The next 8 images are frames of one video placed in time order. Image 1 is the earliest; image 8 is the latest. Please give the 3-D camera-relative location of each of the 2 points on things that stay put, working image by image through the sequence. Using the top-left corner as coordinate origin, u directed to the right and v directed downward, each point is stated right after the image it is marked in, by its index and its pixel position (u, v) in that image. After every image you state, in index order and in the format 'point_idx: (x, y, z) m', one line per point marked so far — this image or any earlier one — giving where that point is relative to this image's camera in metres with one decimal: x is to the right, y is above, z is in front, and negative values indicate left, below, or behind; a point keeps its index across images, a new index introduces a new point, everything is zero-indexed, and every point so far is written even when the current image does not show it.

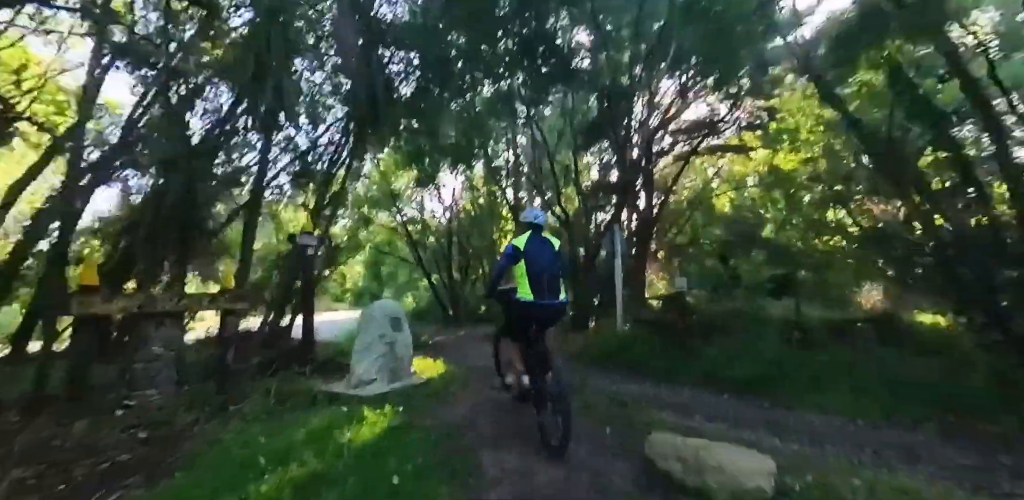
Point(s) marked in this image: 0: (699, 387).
0: (+5.6, -4.1, +13.1) m
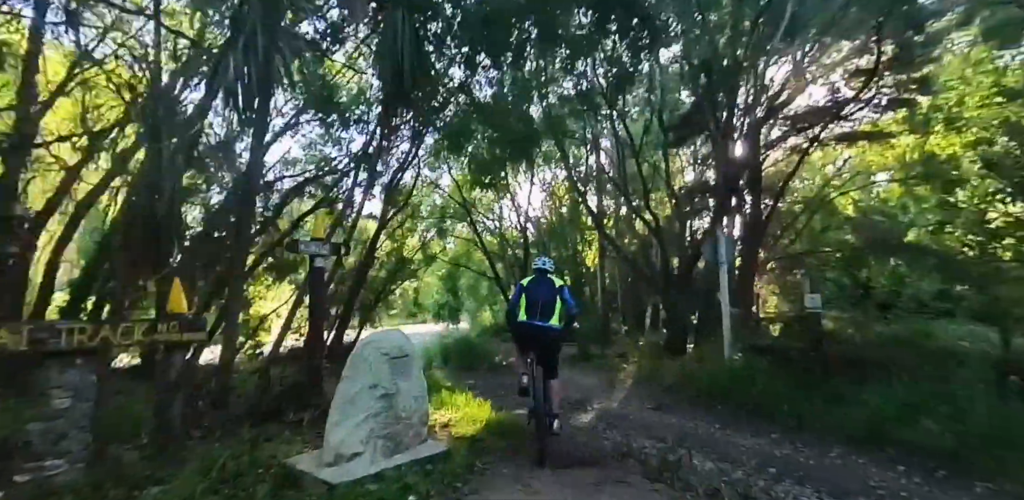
0: (+7.3, -4.3, +9.4) m
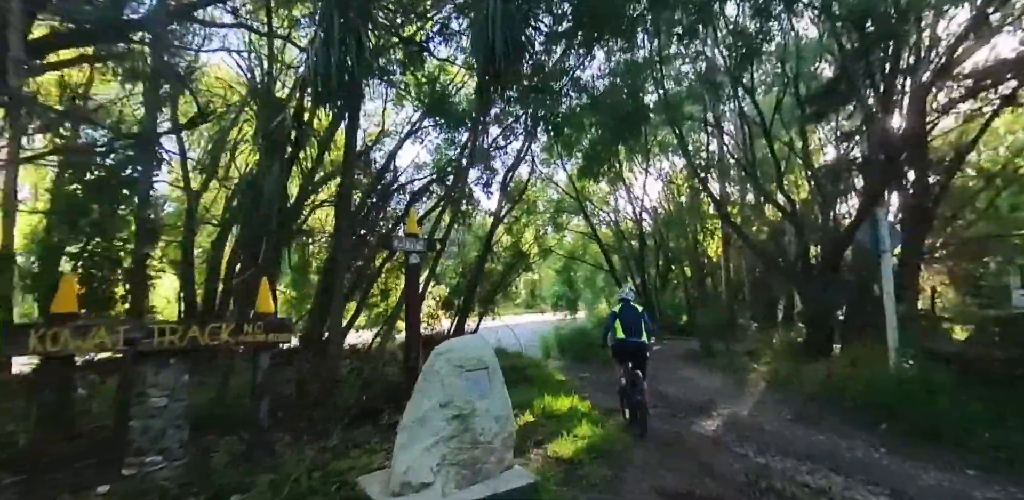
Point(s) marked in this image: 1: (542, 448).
0: (+9.2, -4.0, +6.6) m
1: (+0.4, -2.0, +4.6) m
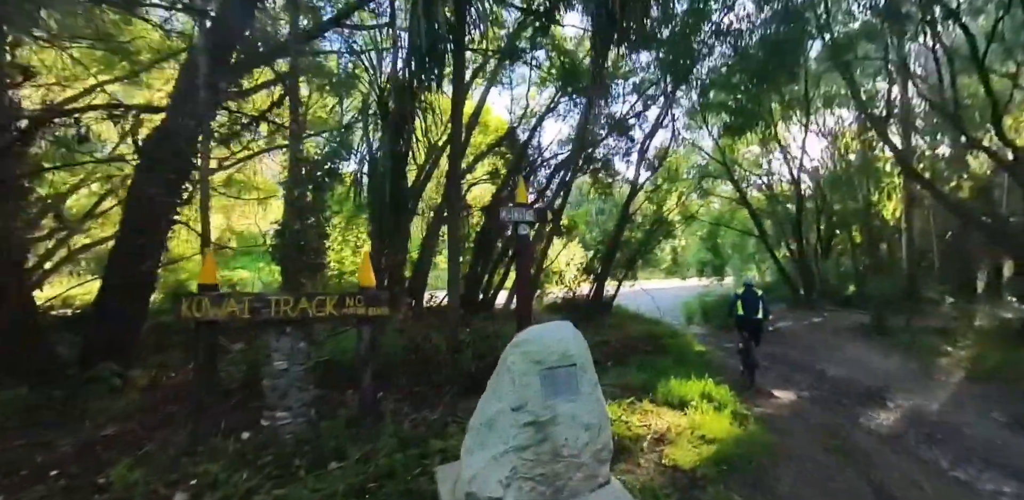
0: (+10.4, -3.6, +3.4) m
1: (+1.3, -1.7, +3.9) m
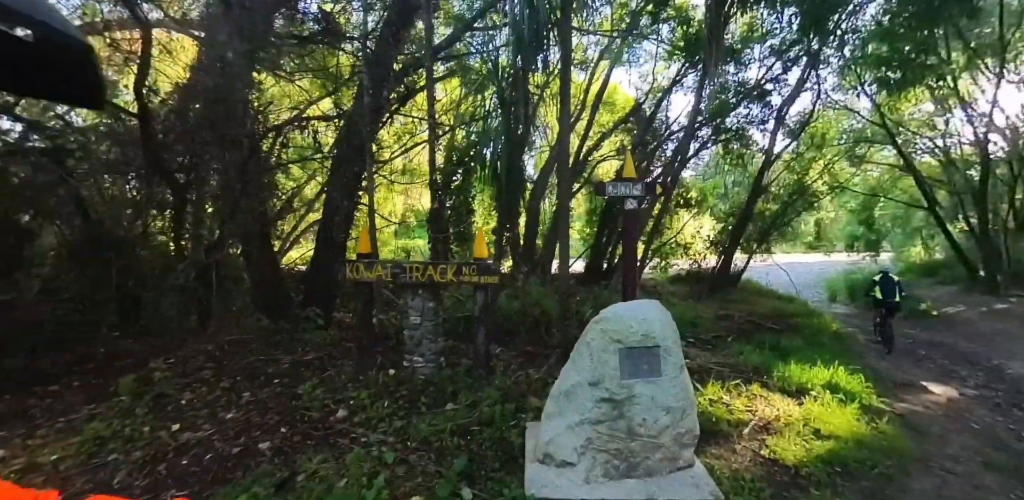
0: (+10.7, -3.8, +1.2) m
1: (+2.1, -1.6, +3.7) m
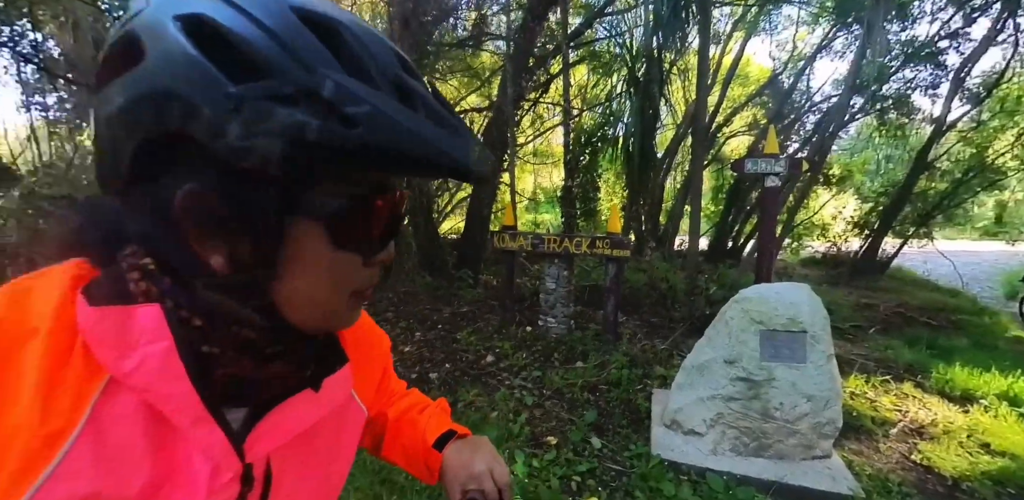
0: (+10.8, -4.1, -0.9) m
1: (+3.0, -1.5, +3.4) m
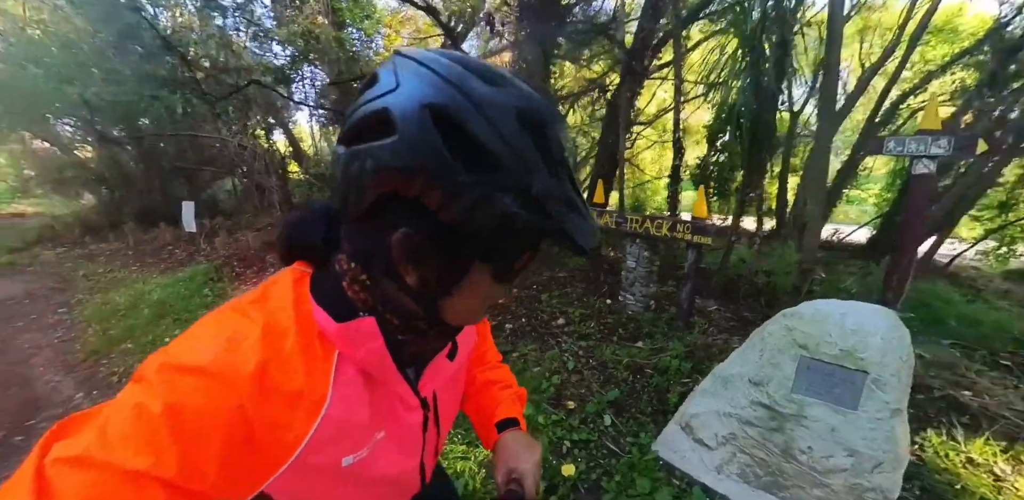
0: (+8.3, -5.6, -4.2) m
1: (+3.2, -1.6, +2.5) m
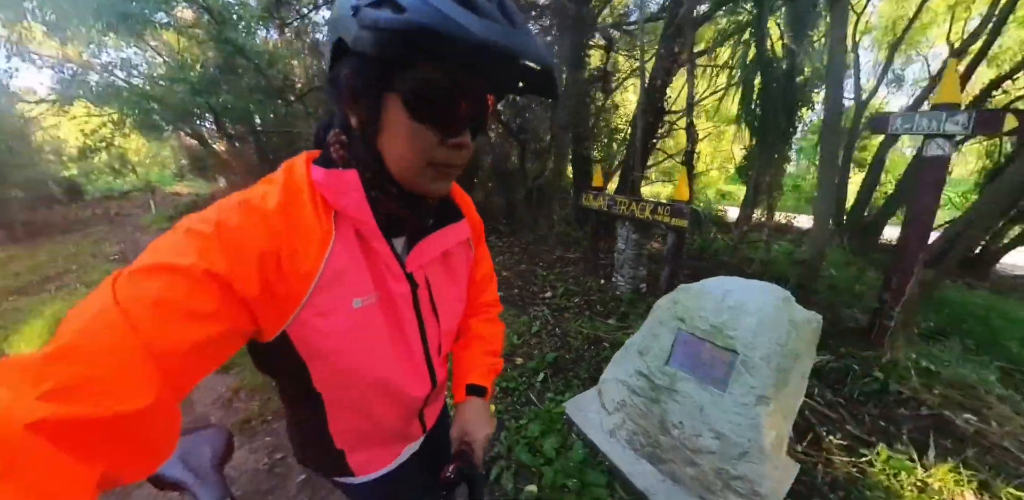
0: (+5.8, -6.0, -5.6) m
1: (+2.7, -1.7, +2.0) m
